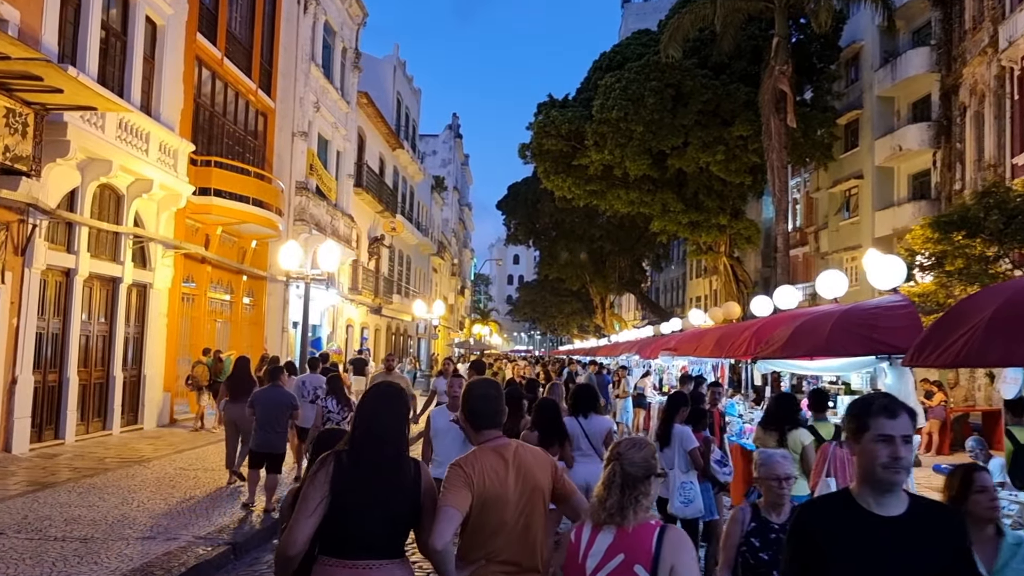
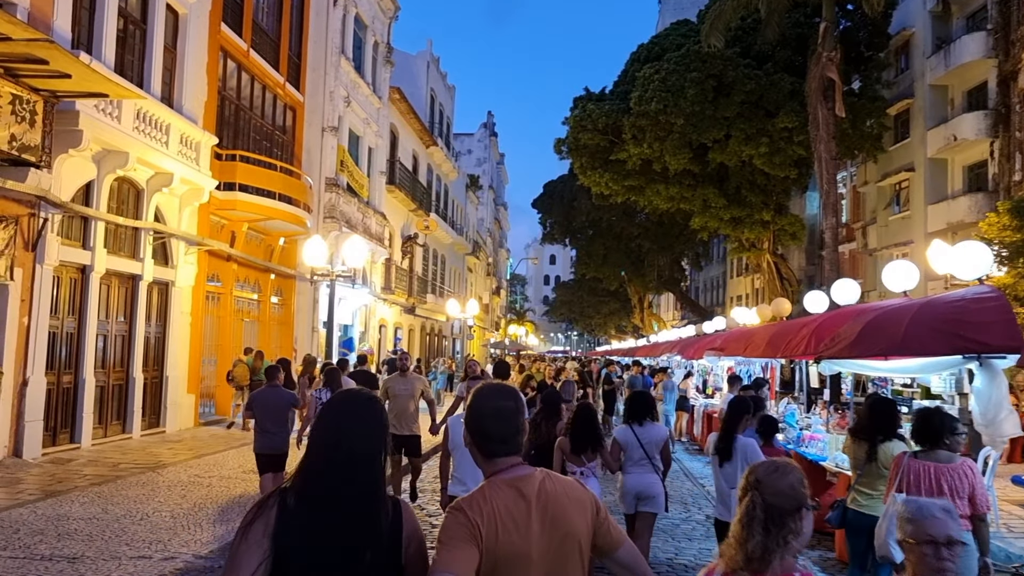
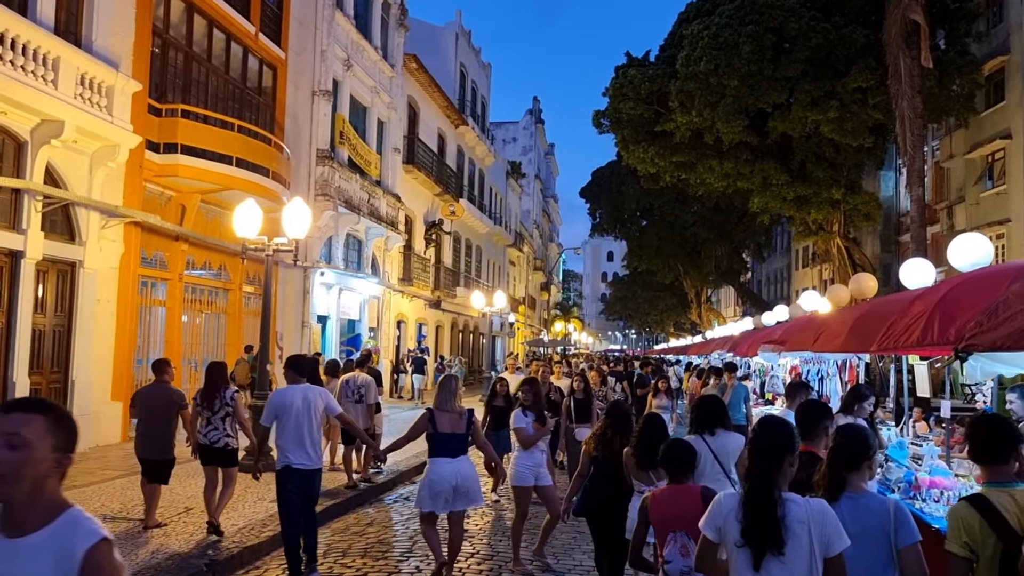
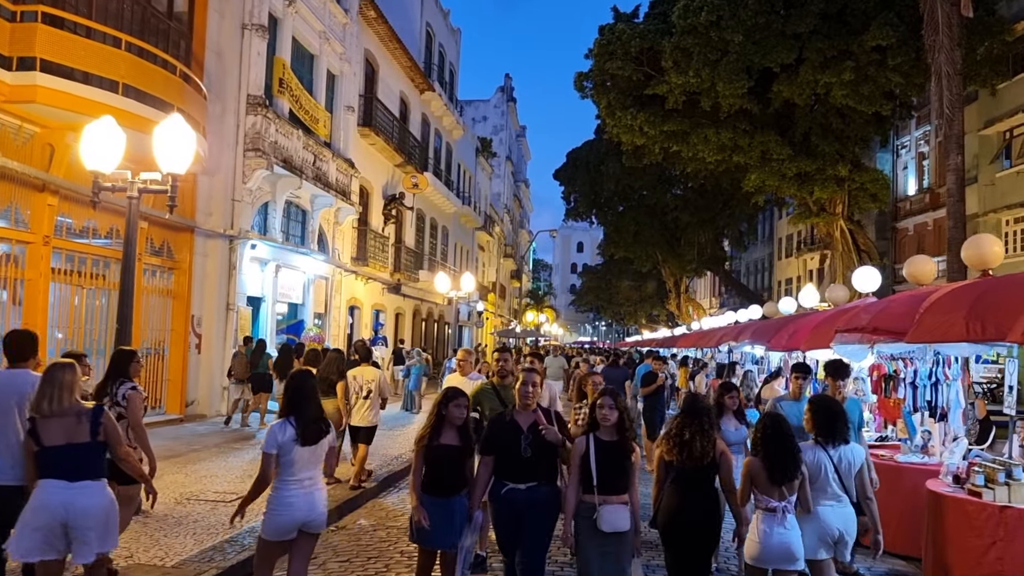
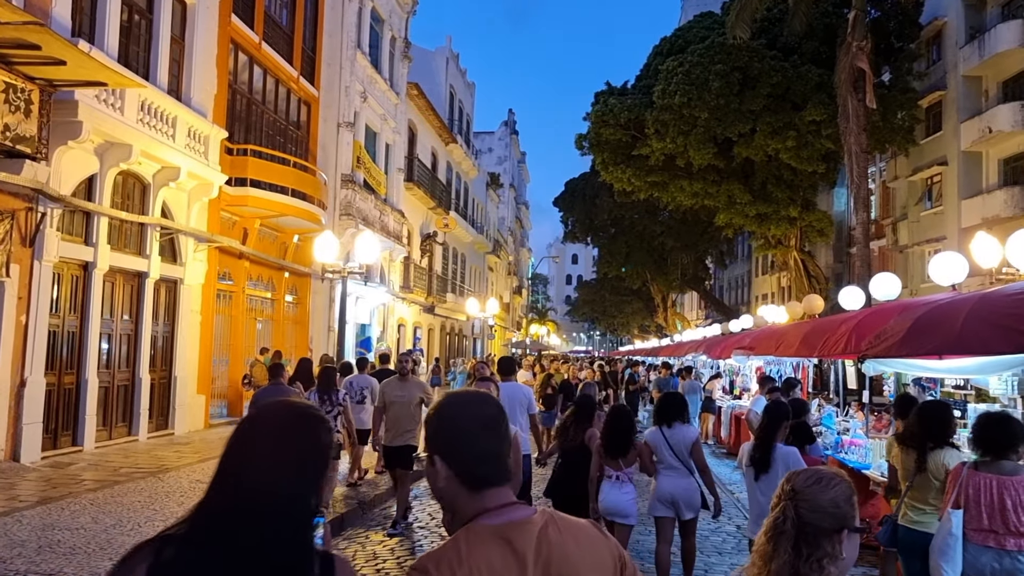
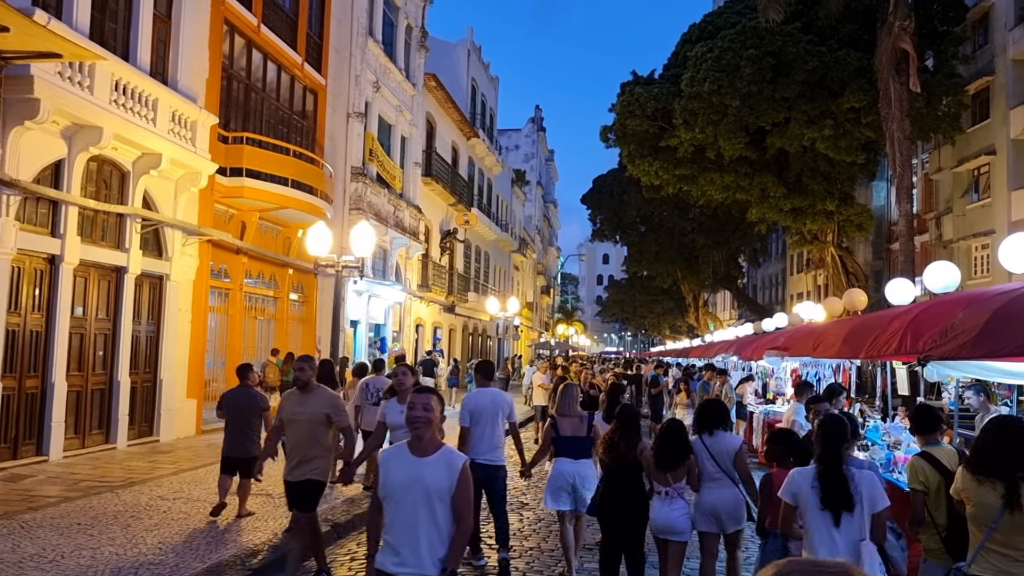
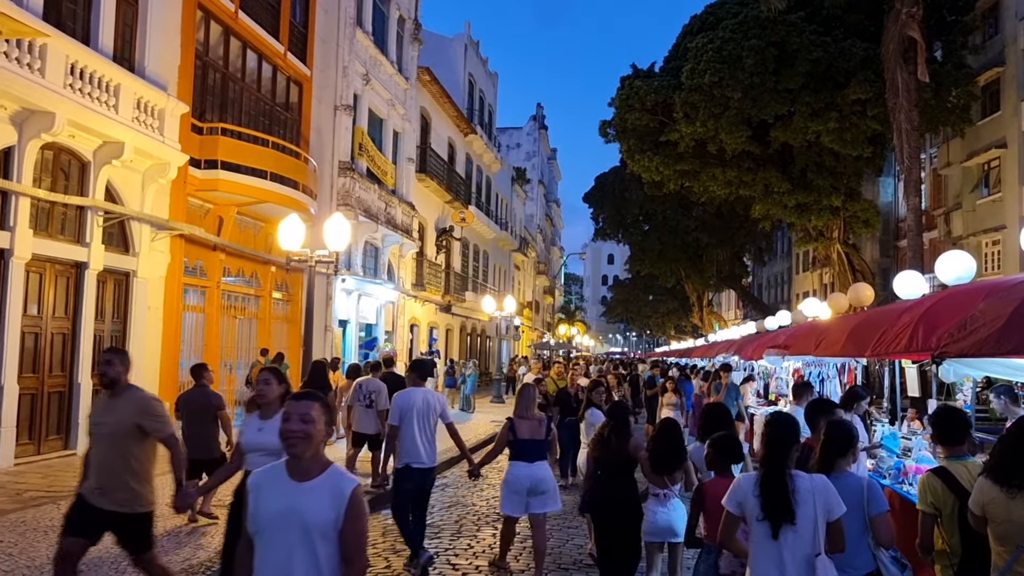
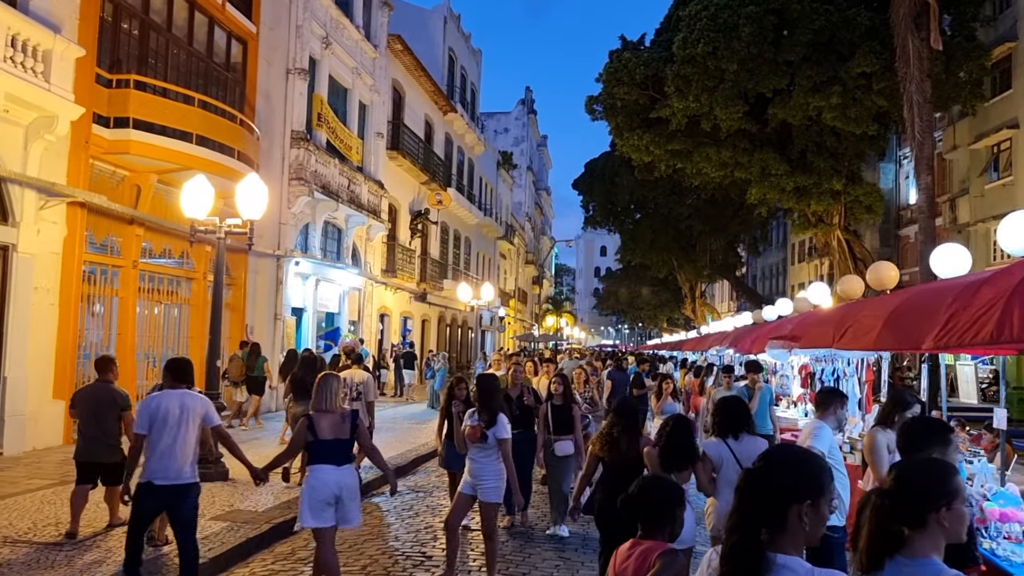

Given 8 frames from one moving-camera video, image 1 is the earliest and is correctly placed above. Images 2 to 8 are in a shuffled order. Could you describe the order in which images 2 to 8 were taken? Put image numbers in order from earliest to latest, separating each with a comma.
2, 5, 6, 7, 3, 8, 4
